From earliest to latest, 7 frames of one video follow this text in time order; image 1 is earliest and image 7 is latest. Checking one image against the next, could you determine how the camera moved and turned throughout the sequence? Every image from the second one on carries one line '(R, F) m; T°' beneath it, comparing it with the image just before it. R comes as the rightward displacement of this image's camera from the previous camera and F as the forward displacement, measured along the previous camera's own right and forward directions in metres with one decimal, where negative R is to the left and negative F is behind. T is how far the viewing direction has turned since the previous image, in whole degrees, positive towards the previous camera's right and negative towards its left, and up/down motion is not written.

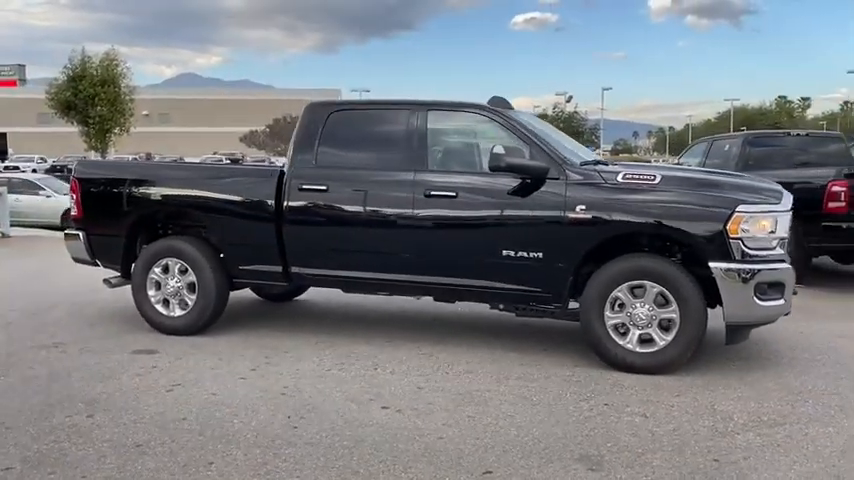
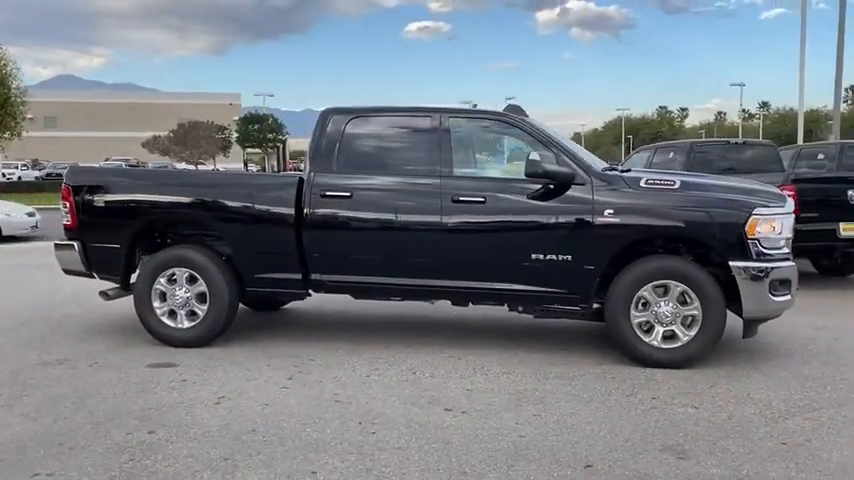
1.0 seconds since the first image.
(-1.1, 0.0) m; +8°
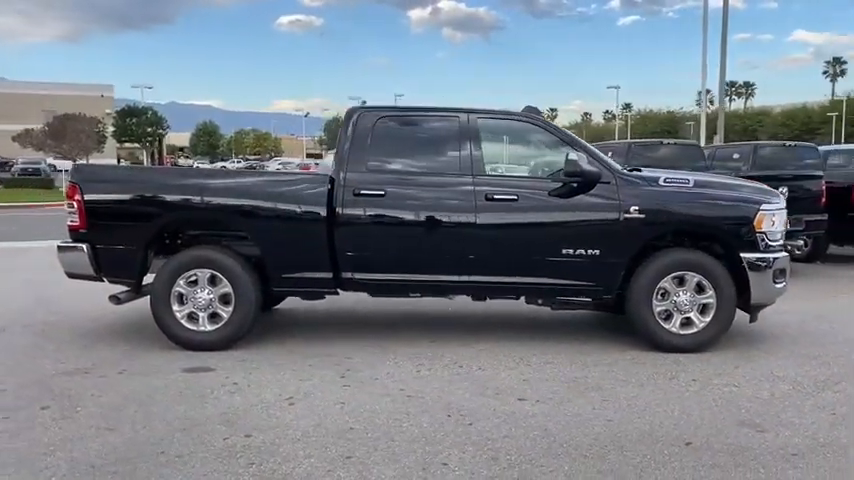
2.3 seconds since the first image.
(-1.3, 0.0) m; +10°
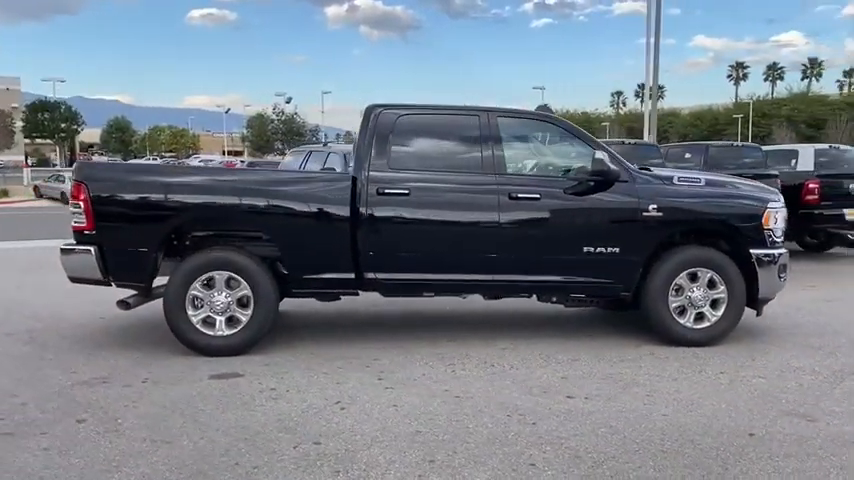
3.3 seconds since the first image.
(-0.9, +0.1) m; +6°
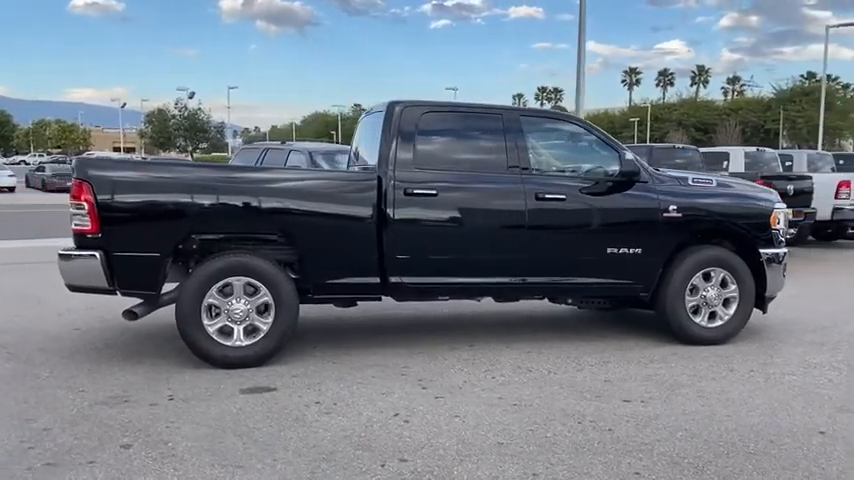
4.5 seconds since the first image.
(-1.0, +0.3) m; +8°
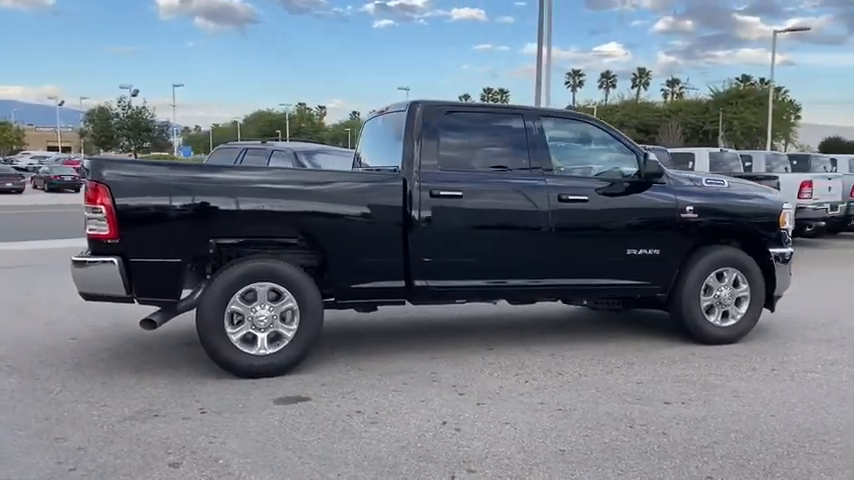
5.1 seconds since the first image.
(-0.6, +0.2) m; +4°
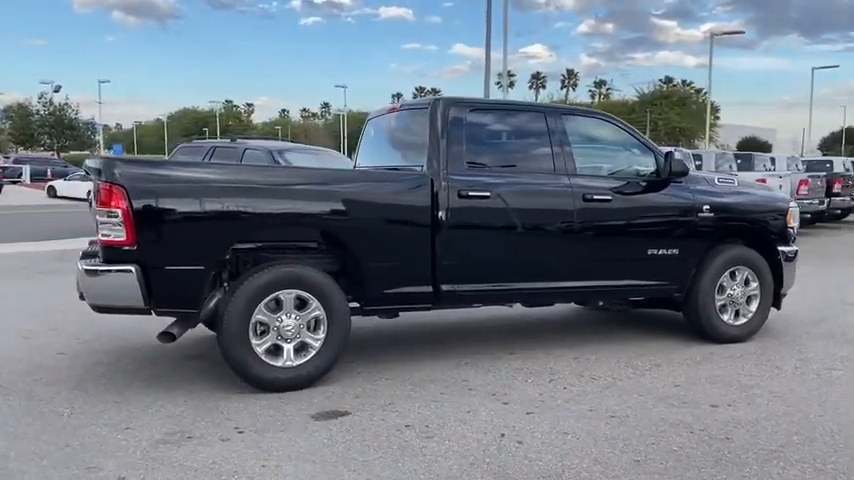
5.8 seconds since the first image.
(-0.7, +0.3) m; +5°
